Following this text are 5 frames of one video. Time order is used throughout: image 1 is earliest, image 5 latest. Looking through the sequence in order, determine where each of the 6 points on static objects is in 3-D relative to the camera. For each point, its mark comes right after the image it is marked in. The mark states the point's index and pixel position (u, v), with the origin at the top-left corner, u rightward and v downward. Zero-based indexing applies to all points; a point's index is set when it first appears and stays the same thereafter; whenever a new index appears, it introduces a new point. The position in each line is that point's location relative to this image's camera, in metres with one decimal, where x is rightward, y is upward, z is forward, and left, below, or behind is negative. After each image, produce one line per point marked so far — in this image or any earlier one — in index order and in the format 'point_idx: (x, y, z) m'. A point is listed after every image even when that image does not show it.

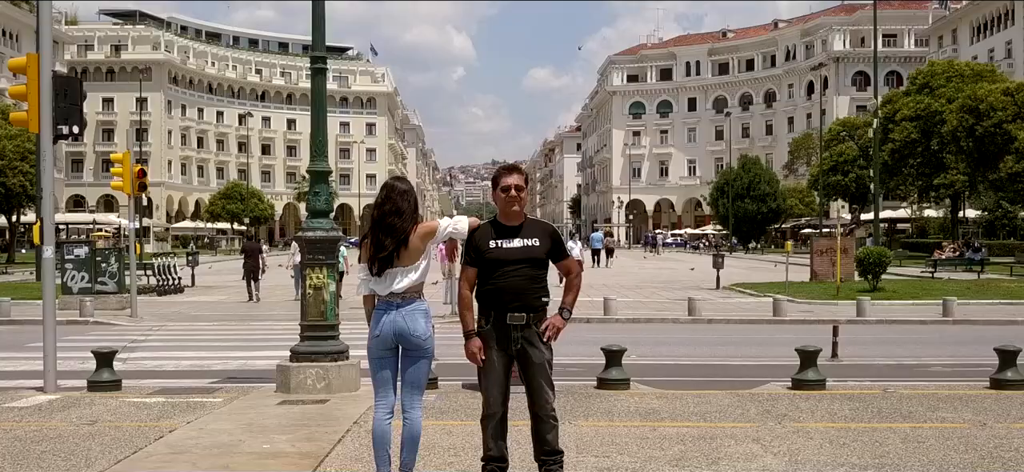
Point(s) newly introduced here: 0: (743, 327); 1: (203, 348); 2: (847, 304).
0: (+3.6, -1.4, +14.6) m
1: (-4.0, -1.4, +12.2) m
2: (+6.4, -1.3, +17.8) m
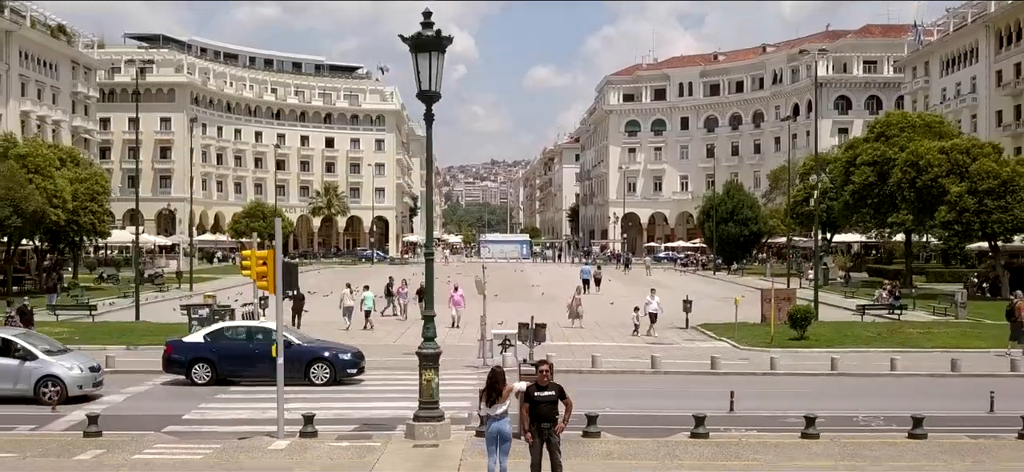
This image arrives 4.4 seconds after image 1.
0: (+4.0, -3.2, +21.0) m
1: (-3.6, -3.2, +18.6) m
2: (+6.7, -3.1, +24.2) m
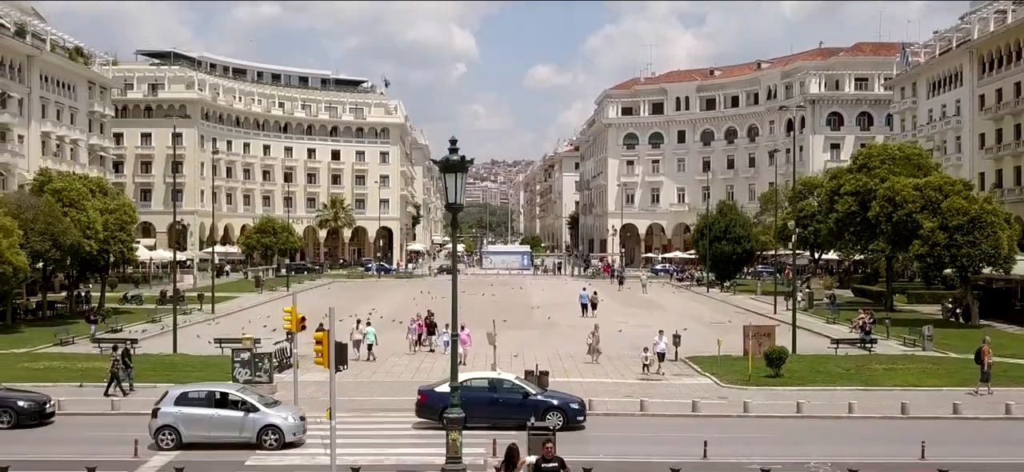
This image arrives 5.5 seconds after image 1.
0: (+4.1, -4.8, +24.2) m
1: (-3.4, -4.8, +21.8) m
2: (+6.9, -4.7, +27.4) m
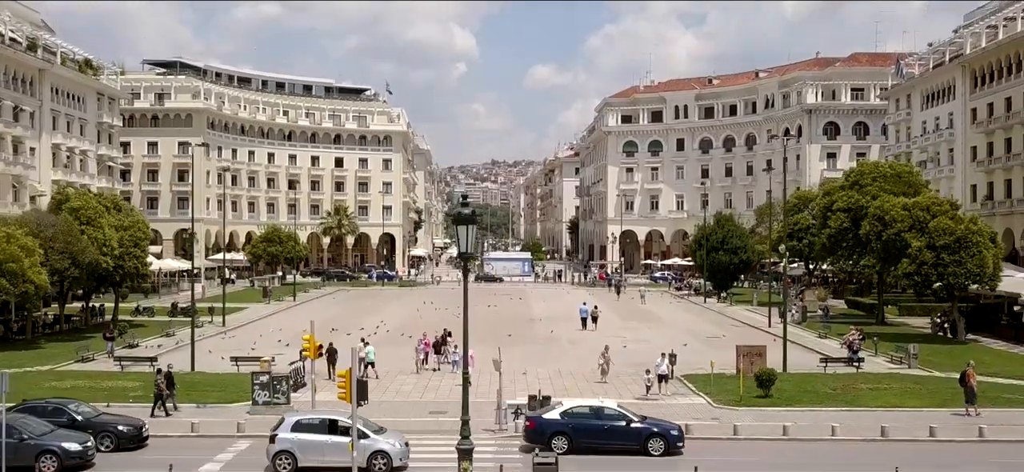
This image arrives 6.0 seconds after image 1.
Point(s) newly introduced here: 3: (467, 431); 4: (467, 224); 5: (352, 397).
0: (+4.3, -5.7, +25.9) m
1: (-3.3, -5.7, +23.5) m
2: (+7.0, -5.6, +29.1) m
3: (-0.9, -4.0, +19.2) m
4: (-0.9, +0.3, +19.2) m
5: (-3.3, -3.3, +19.4) m
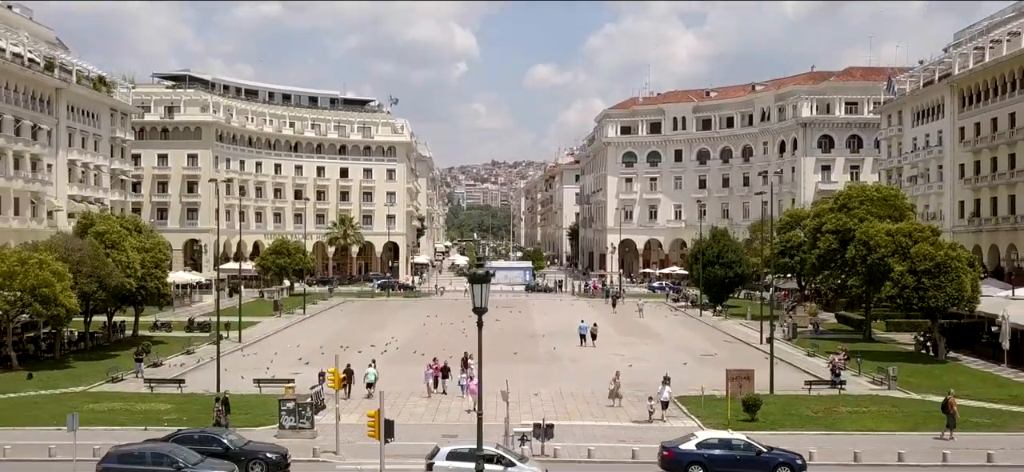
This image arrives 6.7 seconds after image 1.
0: (+4.5, -7.1, +28.6) m
1: (-3.1, -7.1, +26.2) m
2: (+7.2, -7.0, +31.7) m
3: (-0.7, -5.3, +21.8) m
4: (-0.7, -1.1, +21.8) m
5: (-3.1, -4.7, +22.0) m
